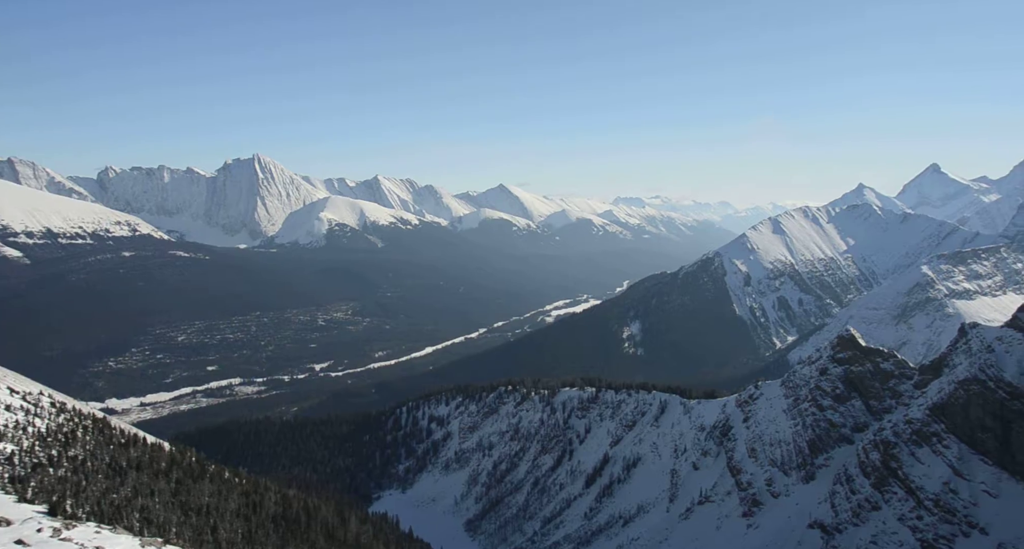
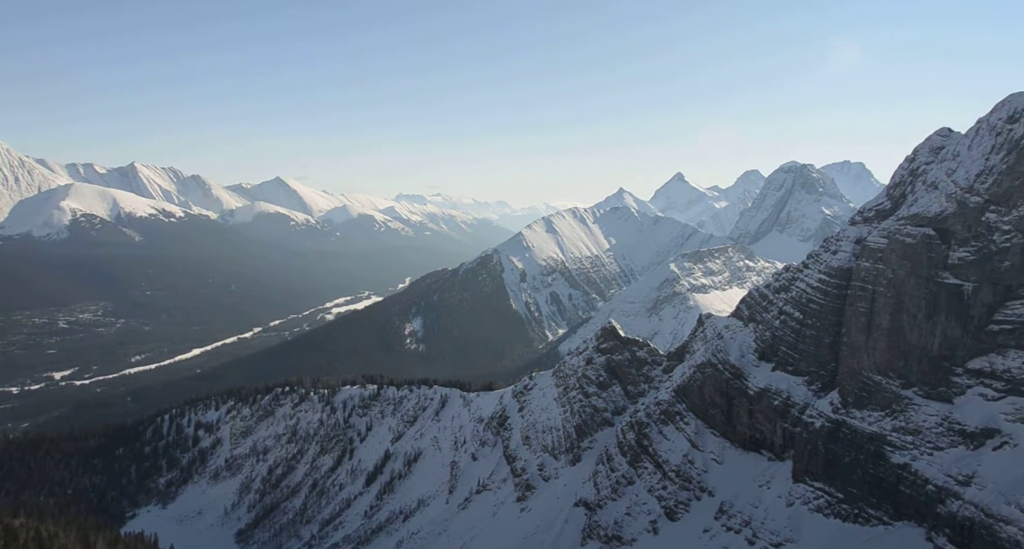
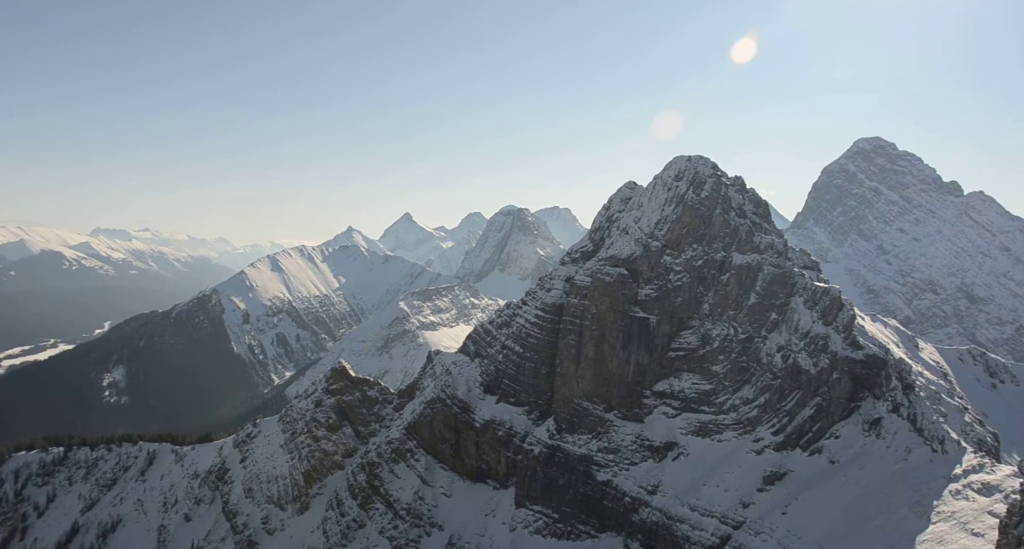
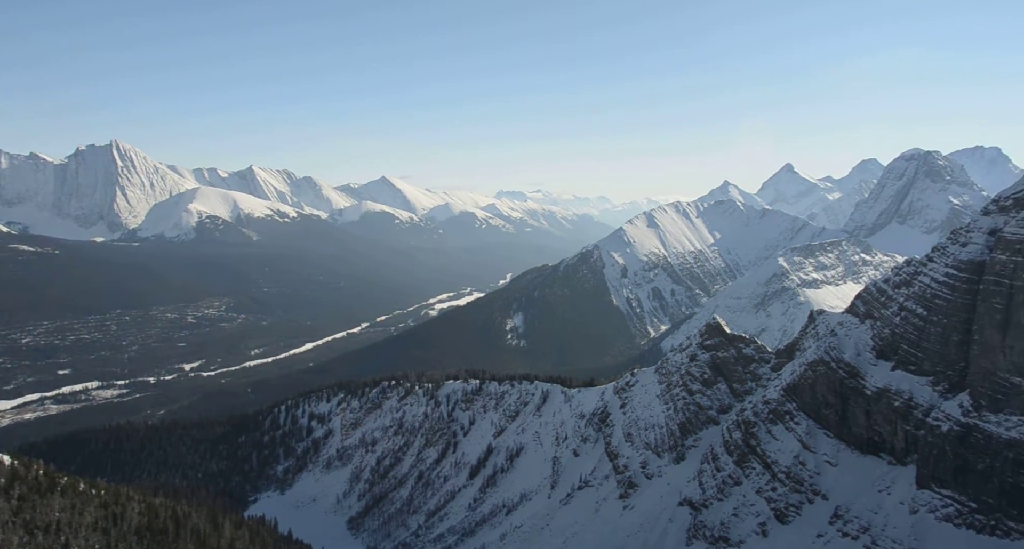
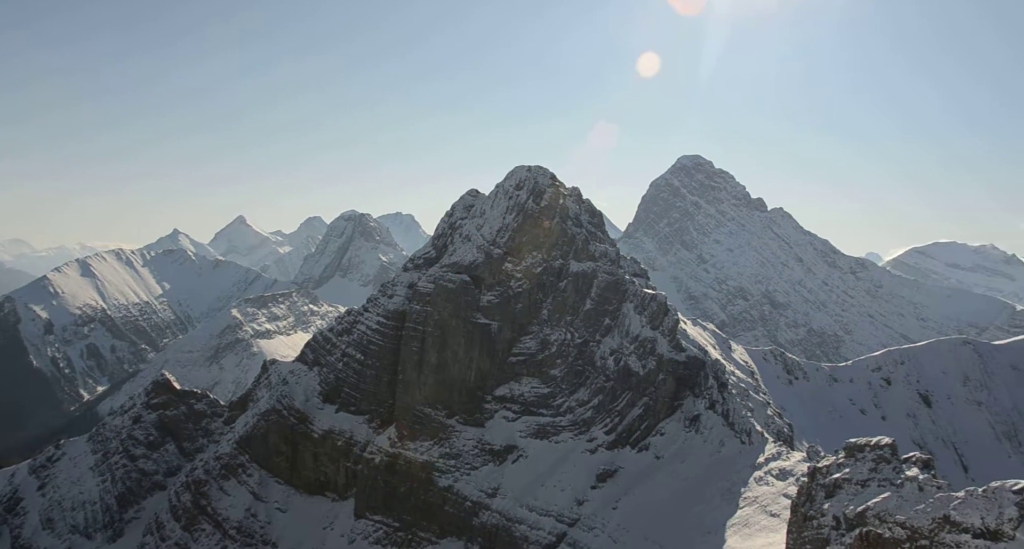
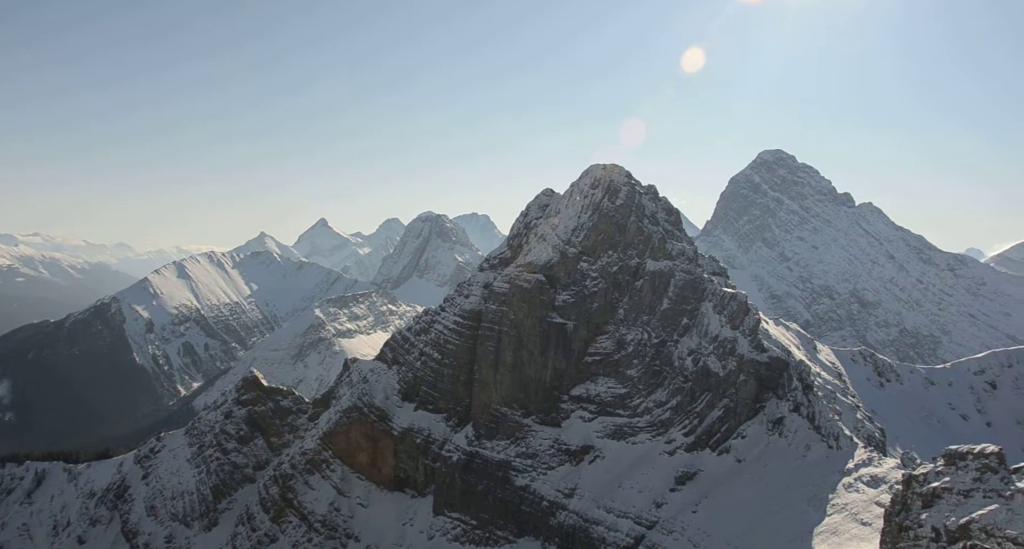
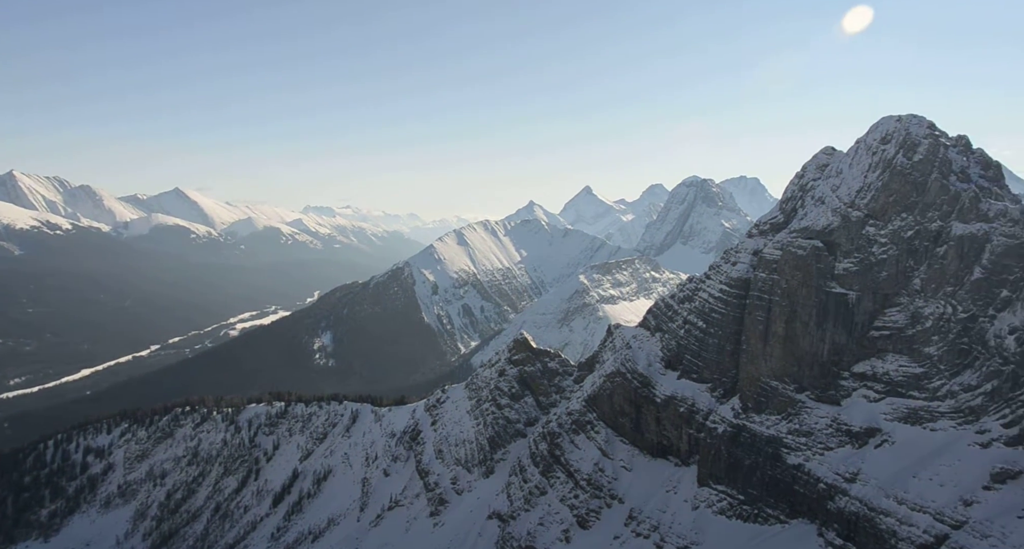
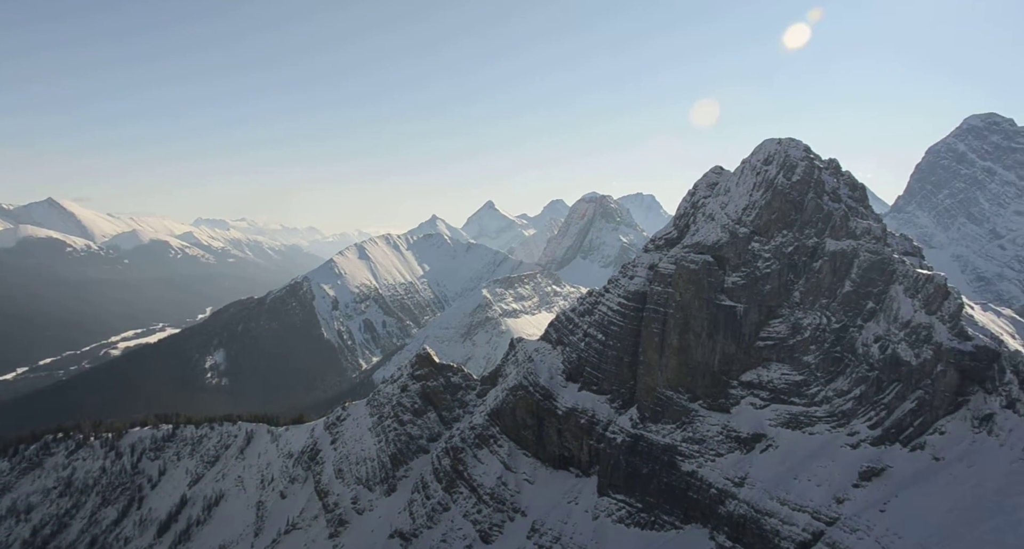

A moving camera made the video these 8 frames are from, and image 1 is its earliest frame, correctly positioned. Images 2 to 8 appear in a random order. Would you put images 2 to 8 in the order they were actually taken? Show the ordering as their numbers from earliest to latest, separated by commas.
4, 2, 7, 8, 3, 6, 5
